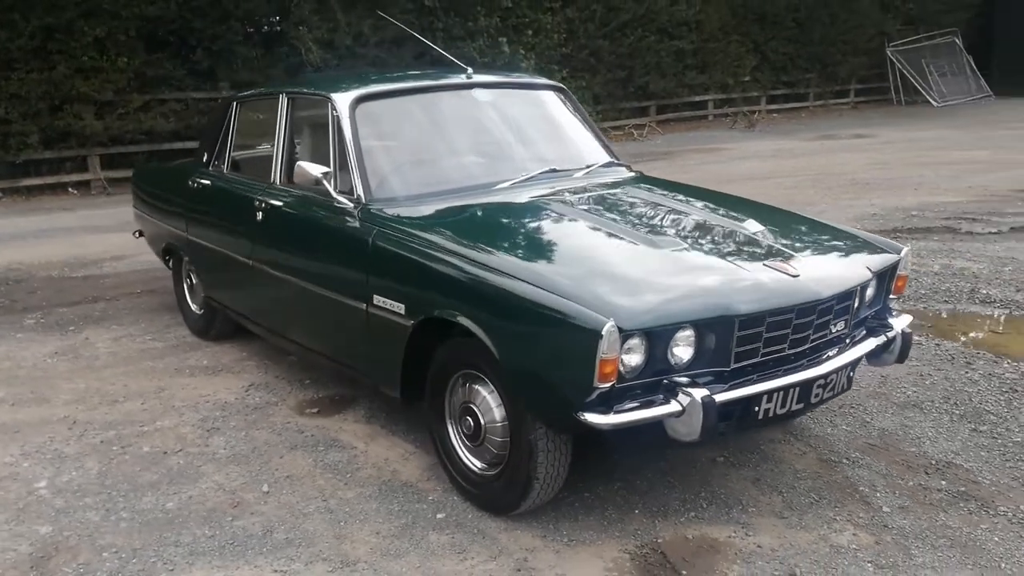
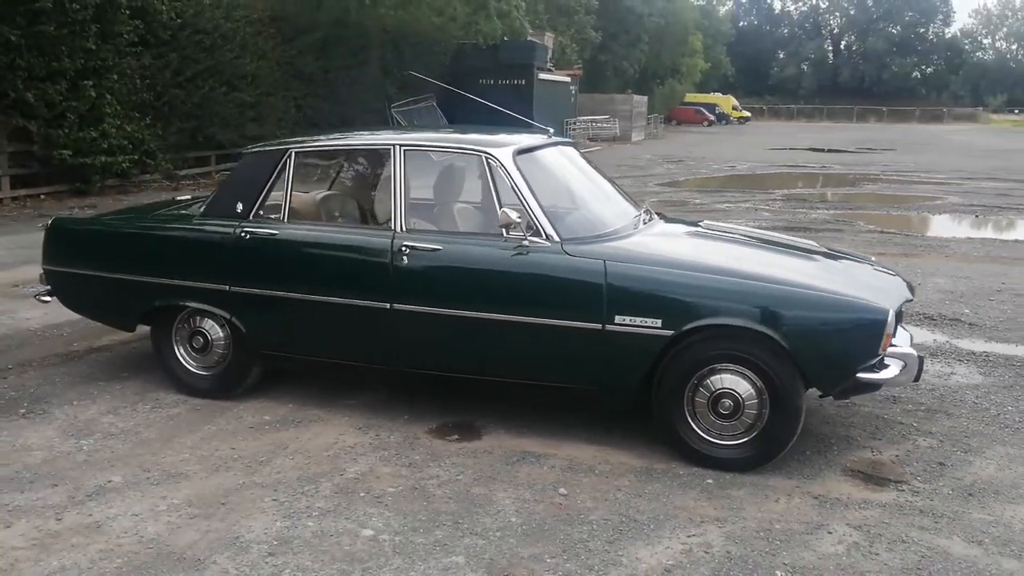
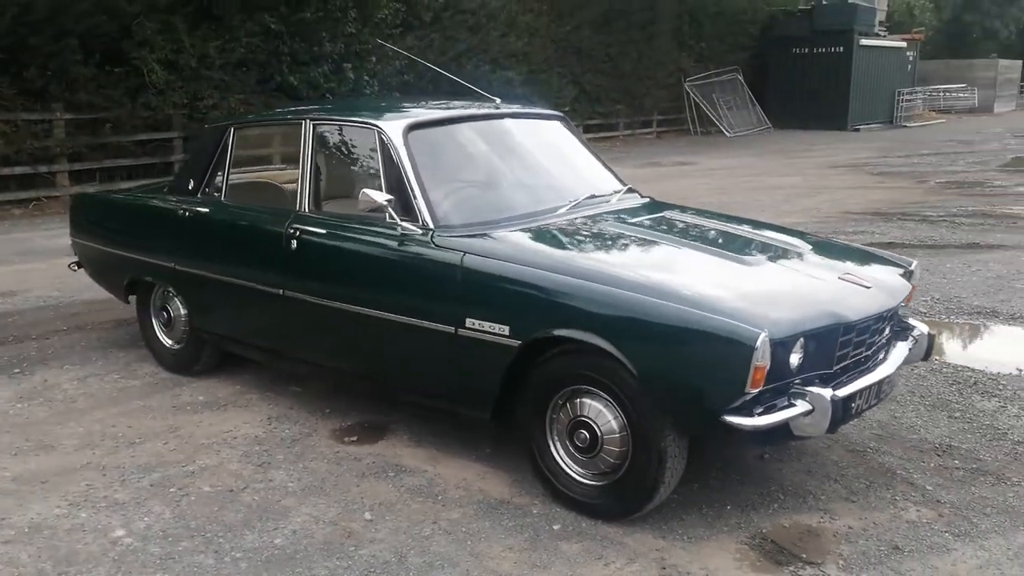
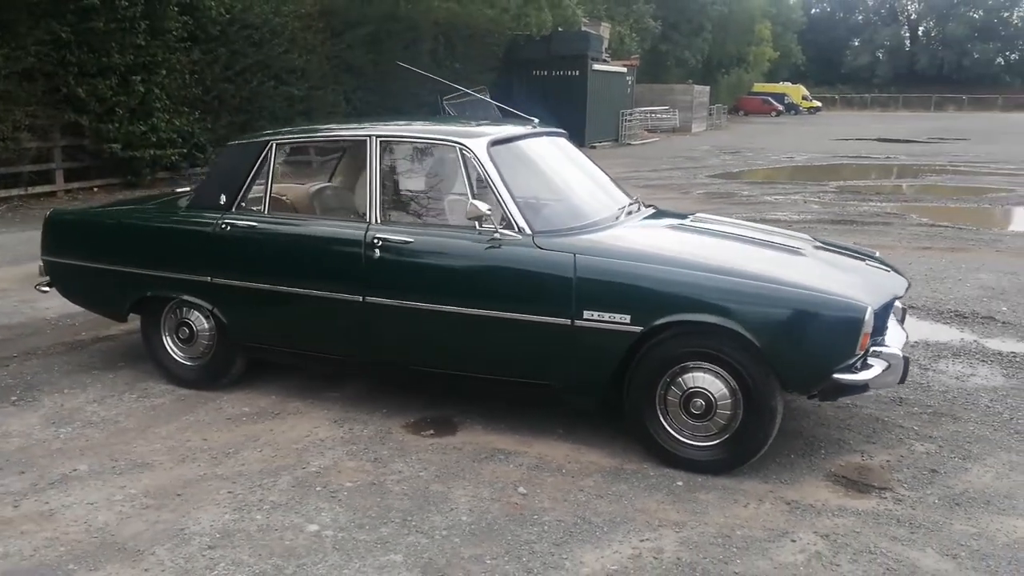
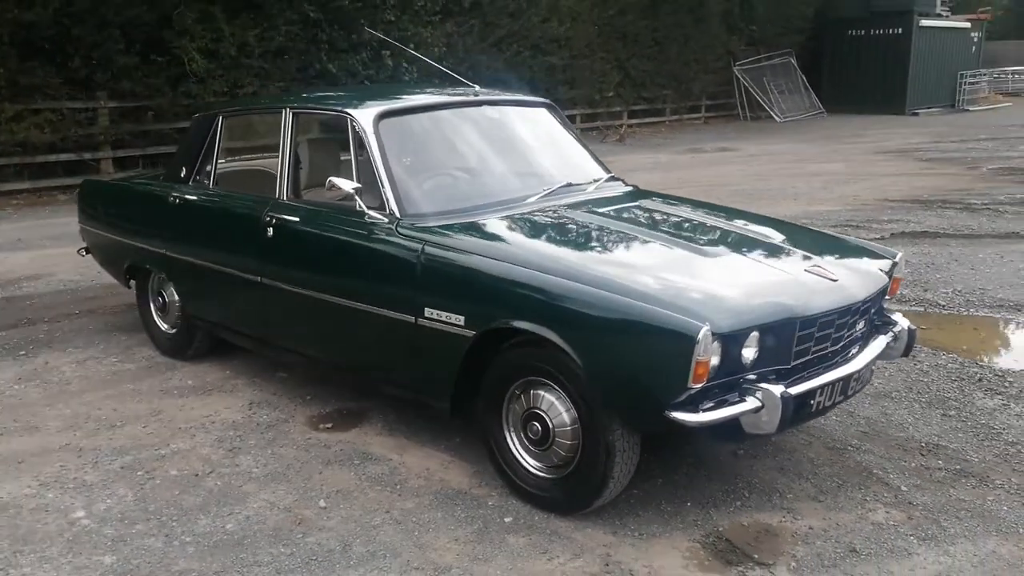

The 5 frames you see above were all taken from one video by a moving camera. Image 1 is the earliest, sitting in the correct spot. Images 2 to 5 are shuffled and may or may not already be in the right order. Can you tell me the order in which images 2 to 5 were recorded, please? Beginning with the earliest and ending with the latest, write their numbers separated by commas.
5, 3, 4, 2
